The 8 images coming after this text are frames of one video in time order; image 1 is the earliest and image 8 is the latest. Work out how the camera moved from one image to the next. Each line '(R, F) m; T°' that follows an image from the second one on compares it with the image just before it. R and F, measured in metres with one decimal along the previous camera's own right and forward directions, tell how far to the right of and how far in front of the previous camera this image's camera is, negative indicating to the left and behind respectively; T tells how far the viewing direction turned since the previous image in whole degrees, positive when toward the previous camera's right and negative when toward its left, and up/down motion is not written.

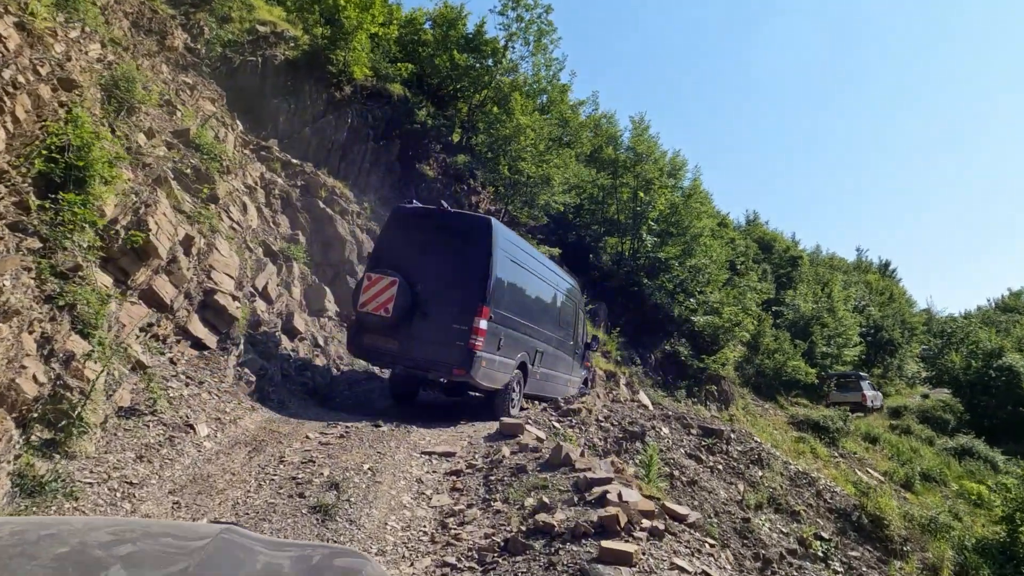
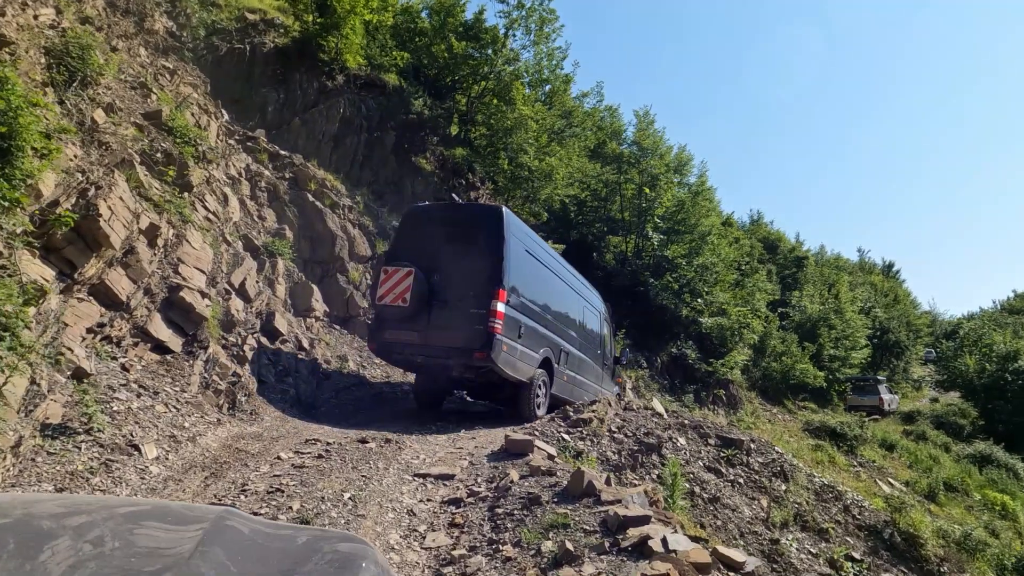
(-0.1, +0.9) m; 0°
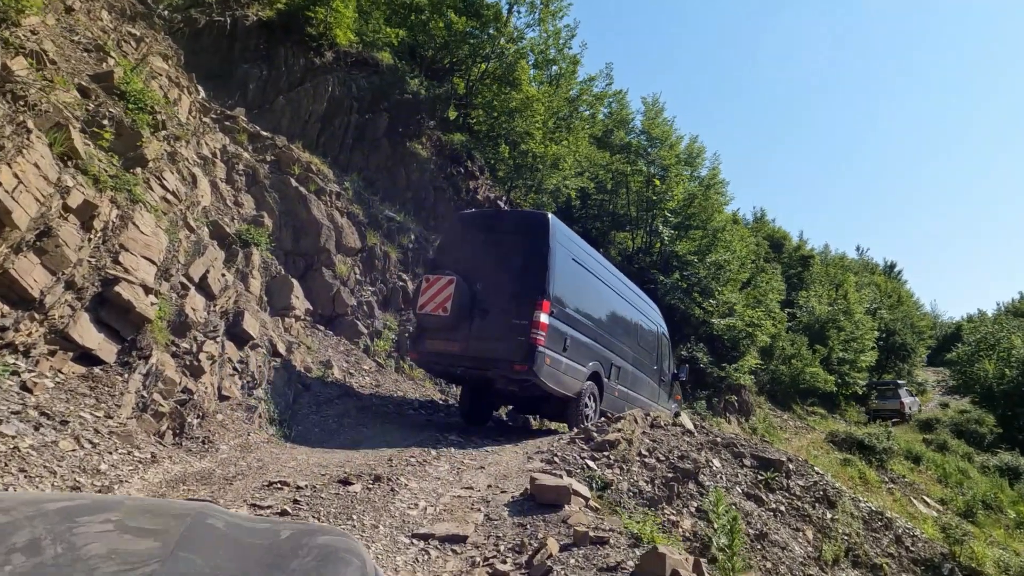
(-0.2, +1.4) m; +1°
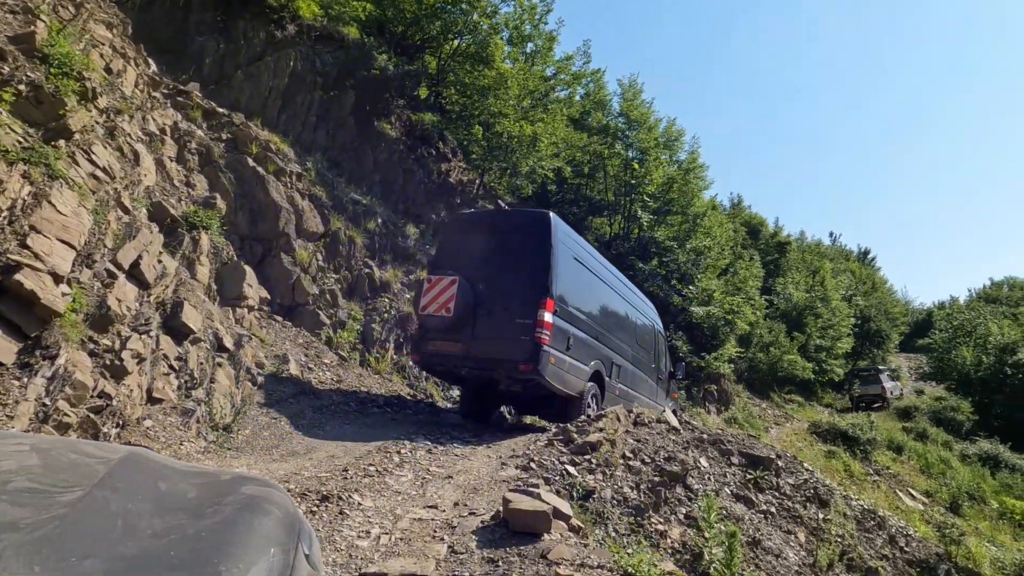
(0.0, +0.7) m; +2°
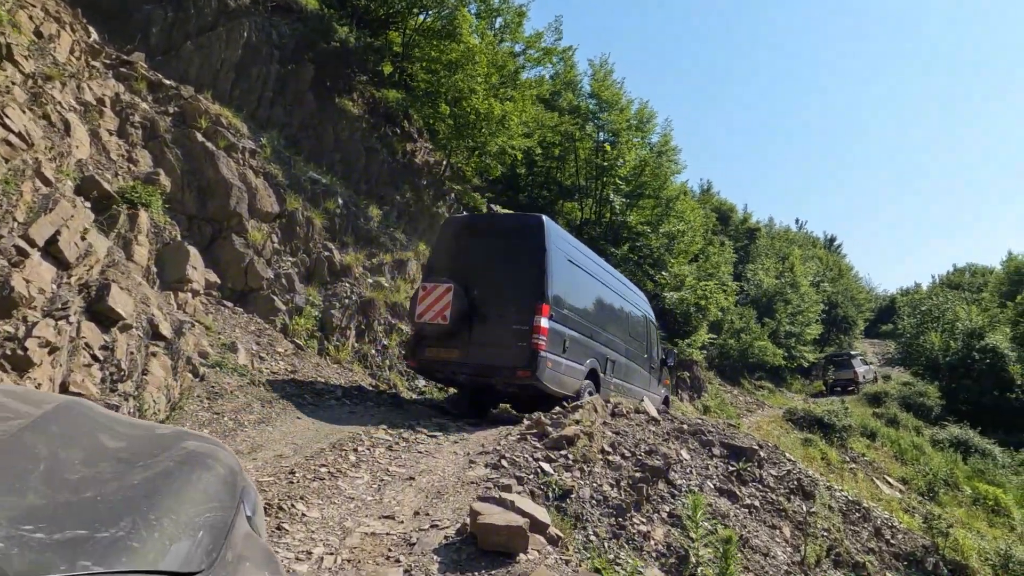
(0.0, +0.6) m; +2°
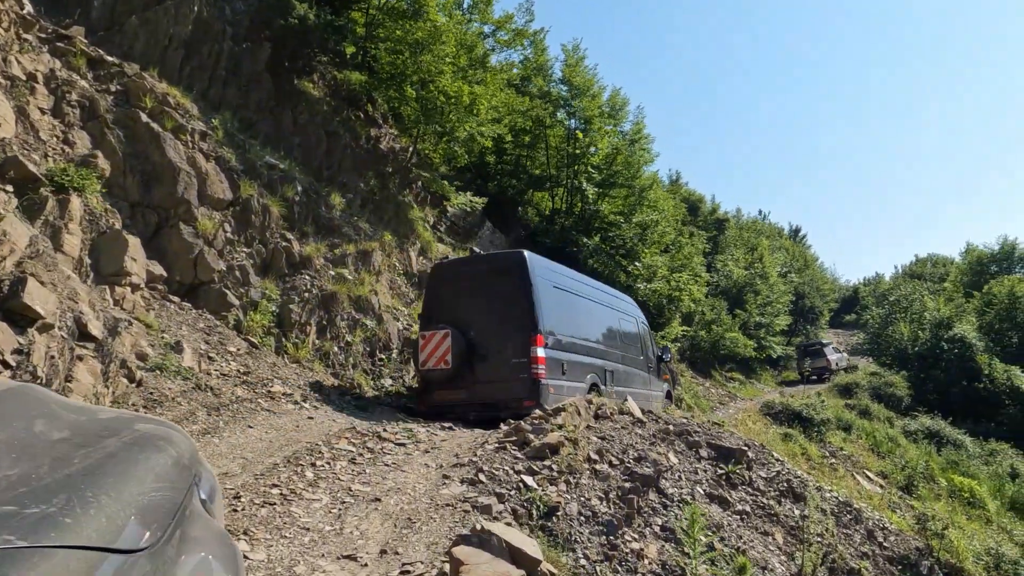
(-0.1, +0.6) m; +3°
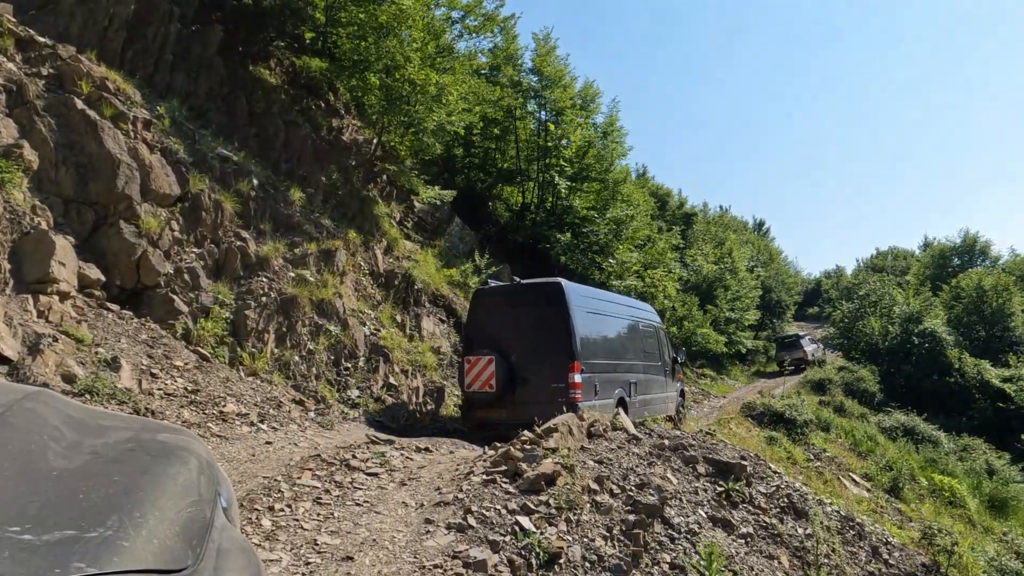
(-0.2, +0.7) m; +3°
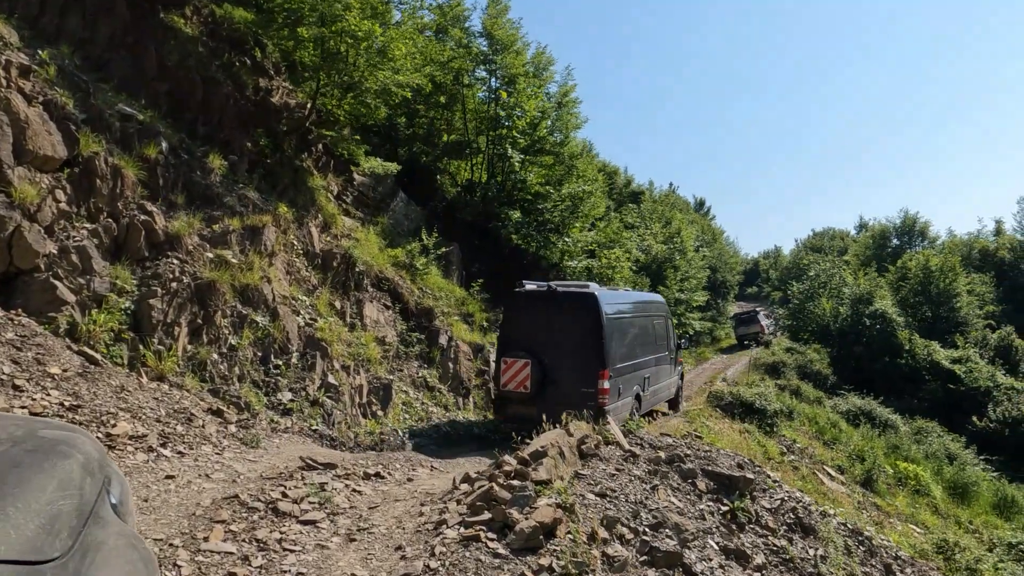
(-0.2, +1.3) m; +5°
